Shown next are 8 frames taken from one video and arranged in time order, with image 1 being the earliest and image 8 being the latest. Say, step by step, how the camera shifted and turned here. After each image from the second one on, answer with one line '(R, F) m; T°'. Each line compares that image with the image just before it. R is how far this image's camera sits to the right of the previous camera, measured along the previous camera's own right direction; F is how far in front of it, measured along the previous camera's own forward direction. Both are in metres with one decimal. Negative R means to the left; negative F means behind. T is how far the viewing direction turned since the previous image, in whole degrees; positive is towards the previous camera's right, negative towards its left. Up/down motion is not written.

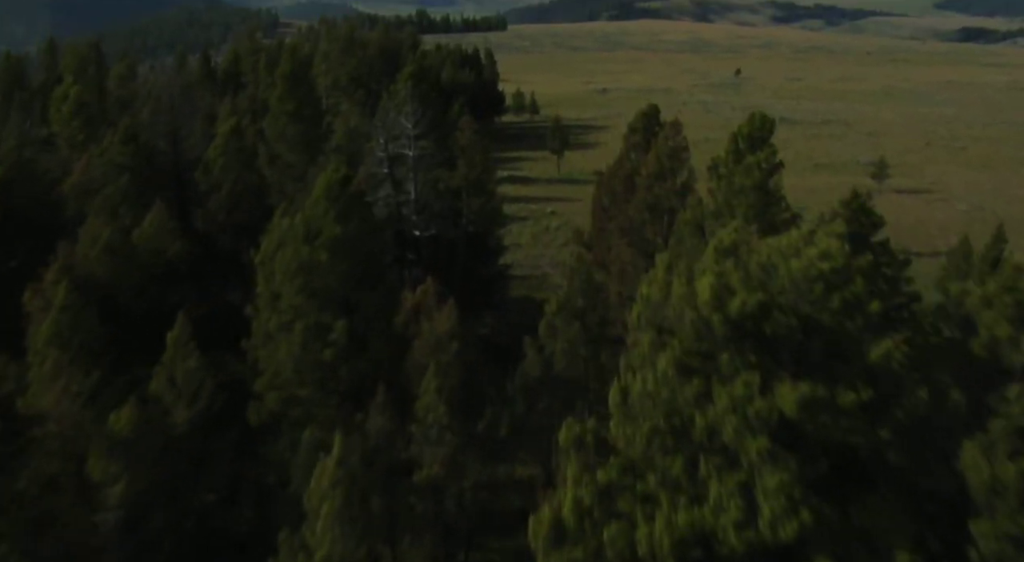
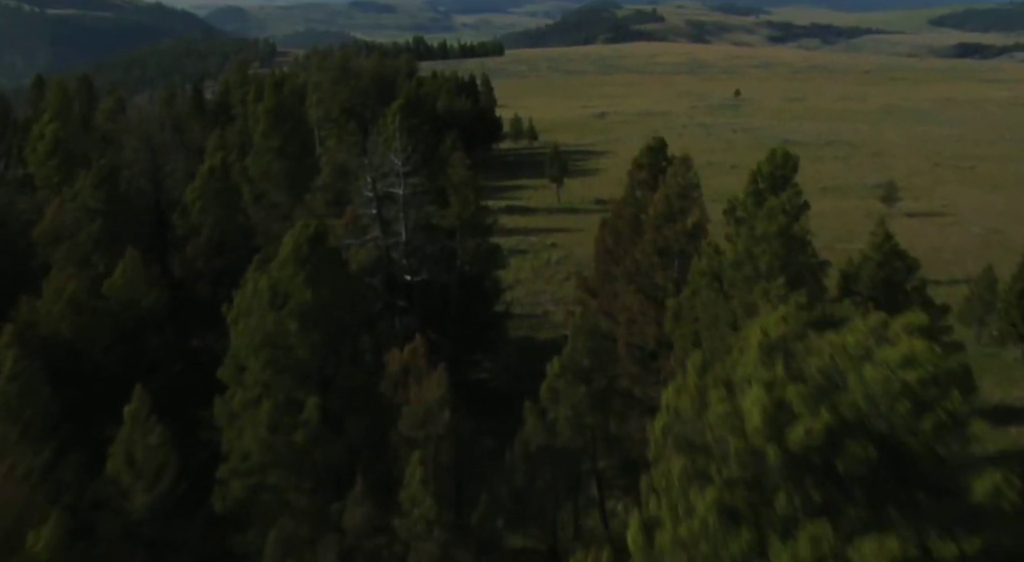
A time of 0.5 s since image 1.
(+0.1, +1.6) m; 0°
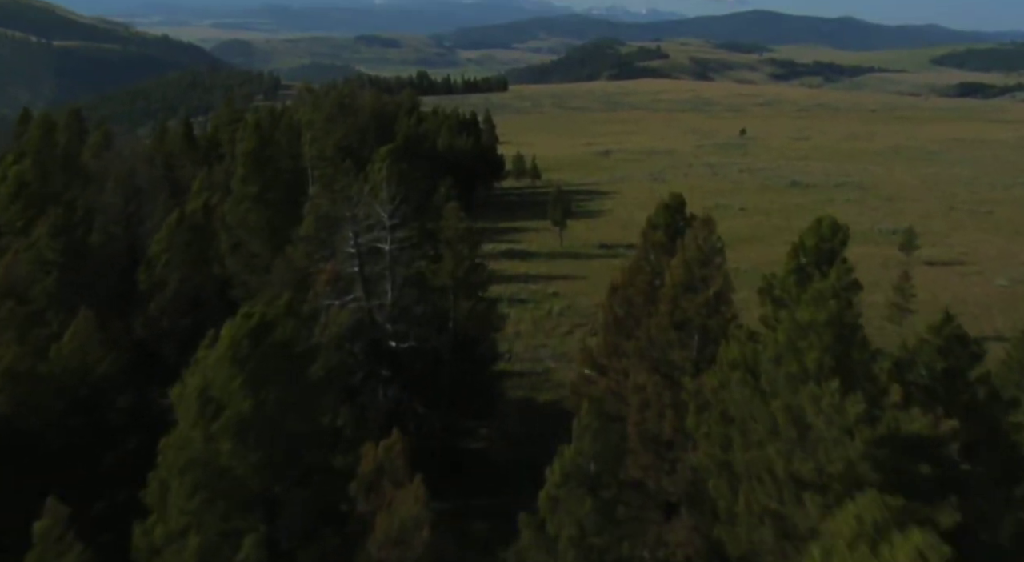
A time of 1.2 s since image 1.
(+0.1, +2.3) m; 0°
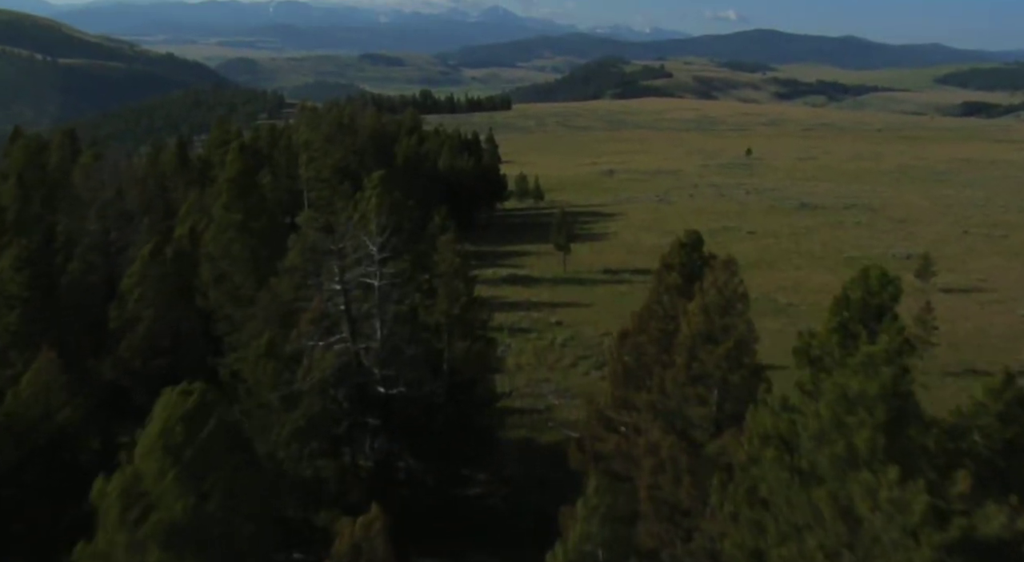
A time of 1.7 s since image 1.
(+0.1, +1.6) m; 0°
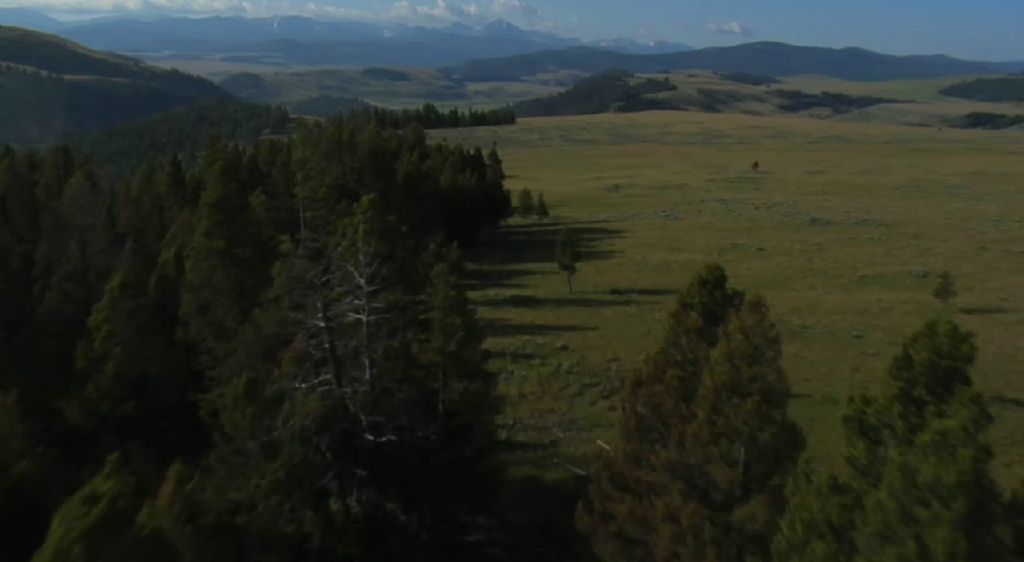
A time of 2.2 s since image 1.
(+0.1, +1.7) m; 0°
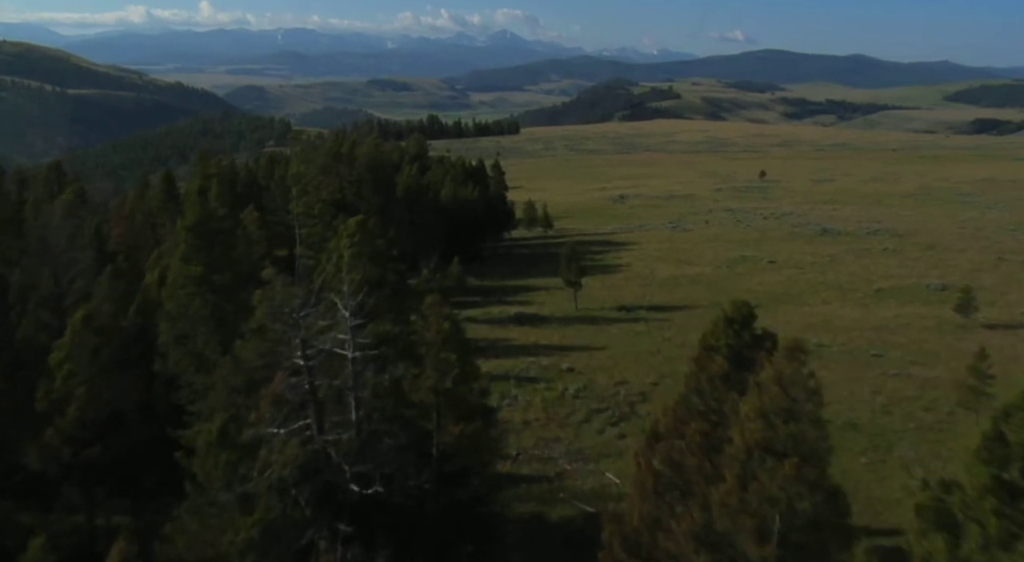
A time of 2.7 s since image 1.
(+0.1, +1.7) m; 0°
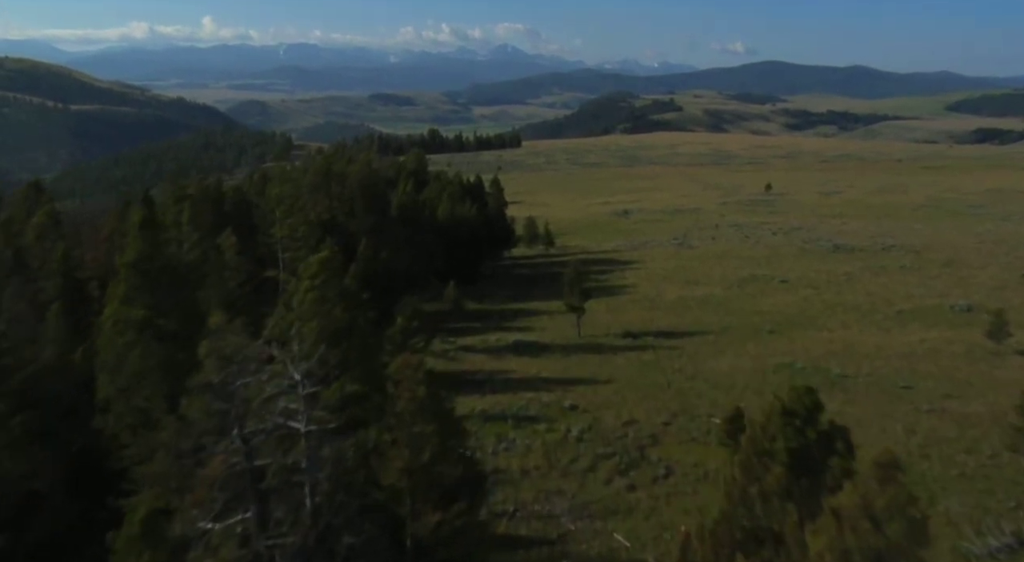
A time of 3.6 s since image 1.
(+0.2, +3.0) m; 0°
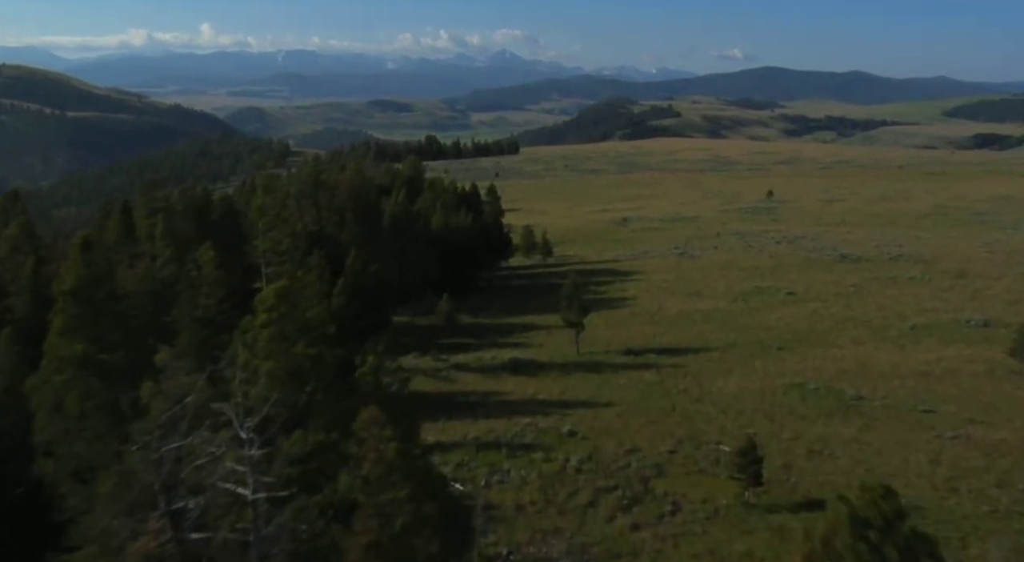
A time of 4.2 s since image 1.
(+0.1, +2.1) m; 0°
